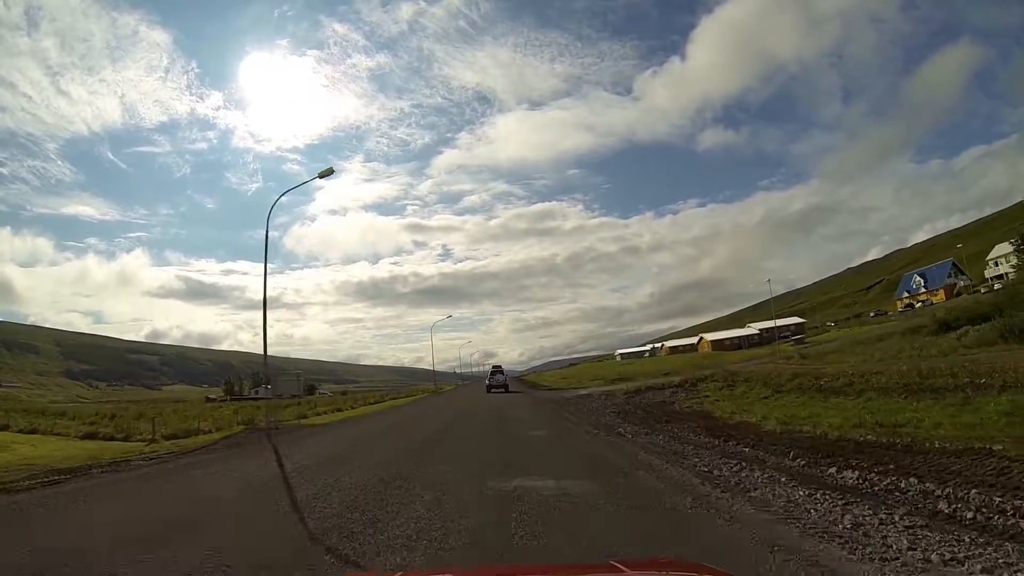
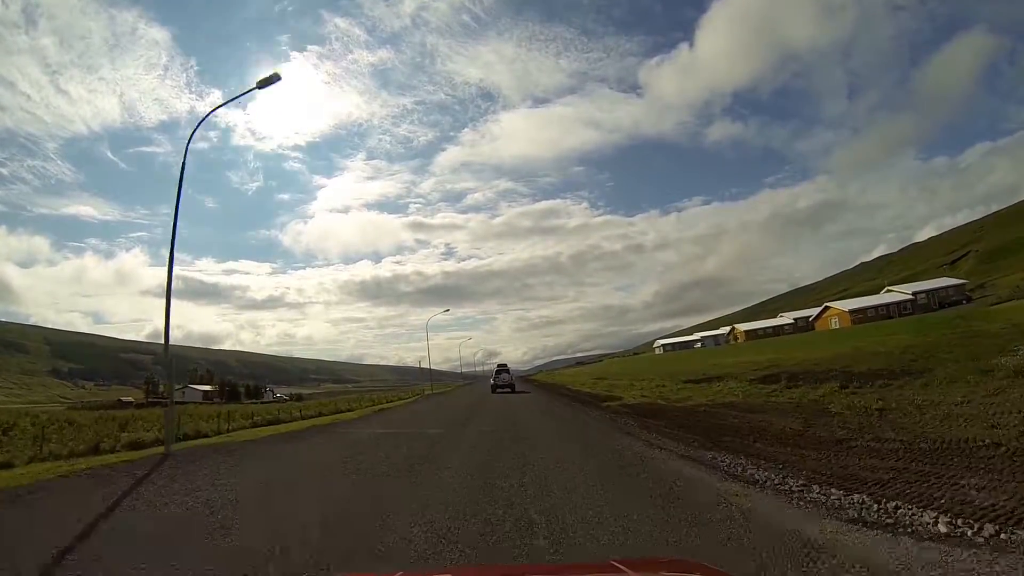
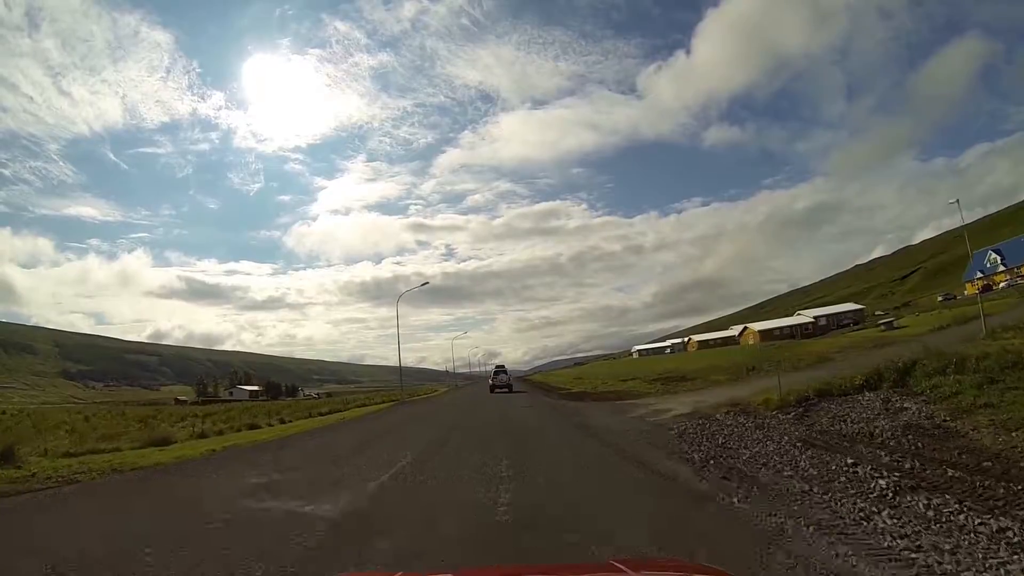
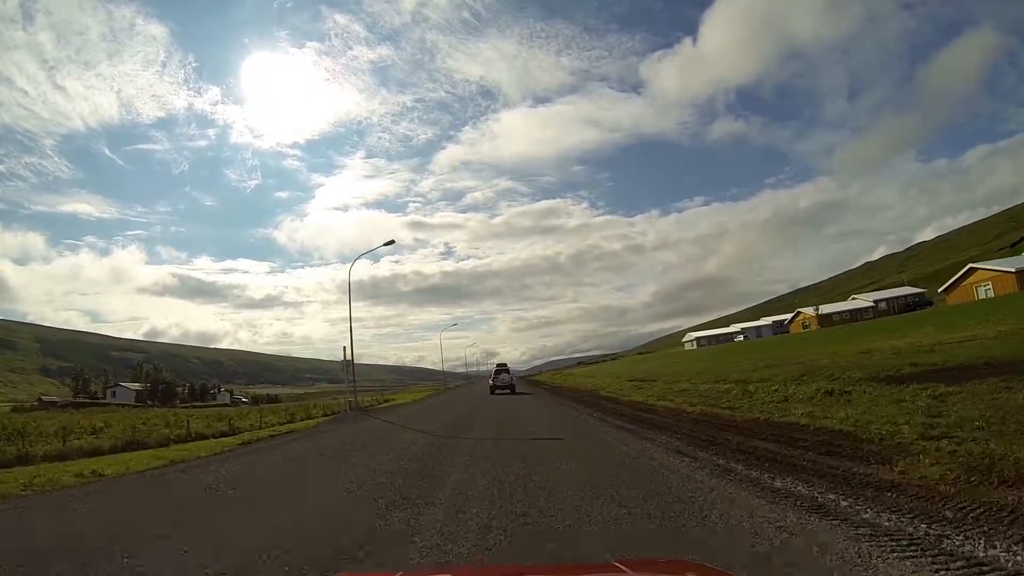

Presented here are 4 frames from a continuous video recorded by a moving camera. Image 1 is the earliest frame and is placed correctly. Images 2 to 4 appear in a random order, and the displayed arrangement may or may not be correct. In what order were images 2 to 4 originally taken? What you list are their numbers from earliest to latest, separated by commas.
3, 2, 4
